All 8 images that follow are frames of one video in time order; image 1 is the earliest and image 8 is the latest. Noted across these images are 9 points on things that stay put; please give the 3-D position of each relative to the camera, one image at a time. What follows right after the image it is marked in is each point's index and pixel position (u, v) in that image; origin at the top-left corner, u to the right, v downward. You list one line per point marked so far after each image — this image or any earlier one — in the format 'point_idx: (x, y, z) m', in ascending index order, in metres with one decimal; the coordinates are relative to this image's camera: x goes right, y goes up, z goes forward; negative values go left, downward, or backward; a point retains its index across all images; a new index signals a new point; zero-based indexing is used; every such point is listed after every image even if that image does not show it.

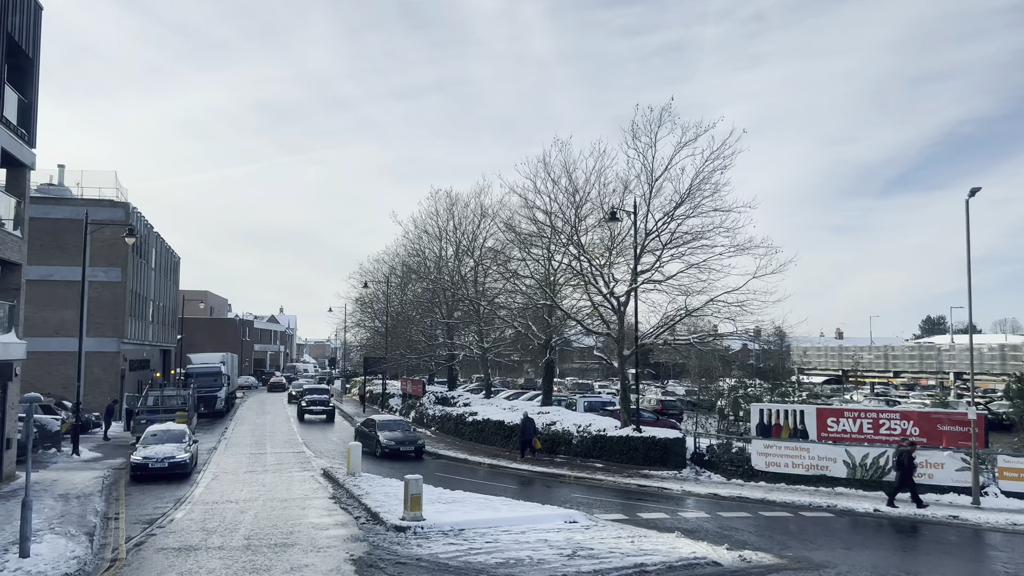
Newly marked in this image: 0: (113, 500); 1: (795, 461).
0: (-8.7, -4.6, +17.2) m
1: (+6.8, -4.2, +19.1) m
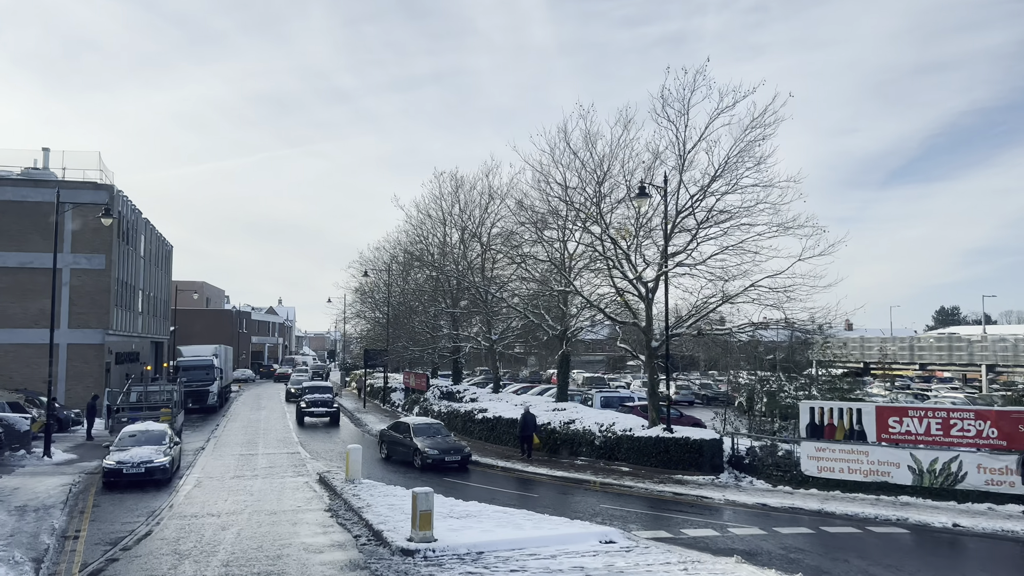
0: (-8.2, -4.3, +15.0) m
1: (+7.2, -3.8, +16.9) m
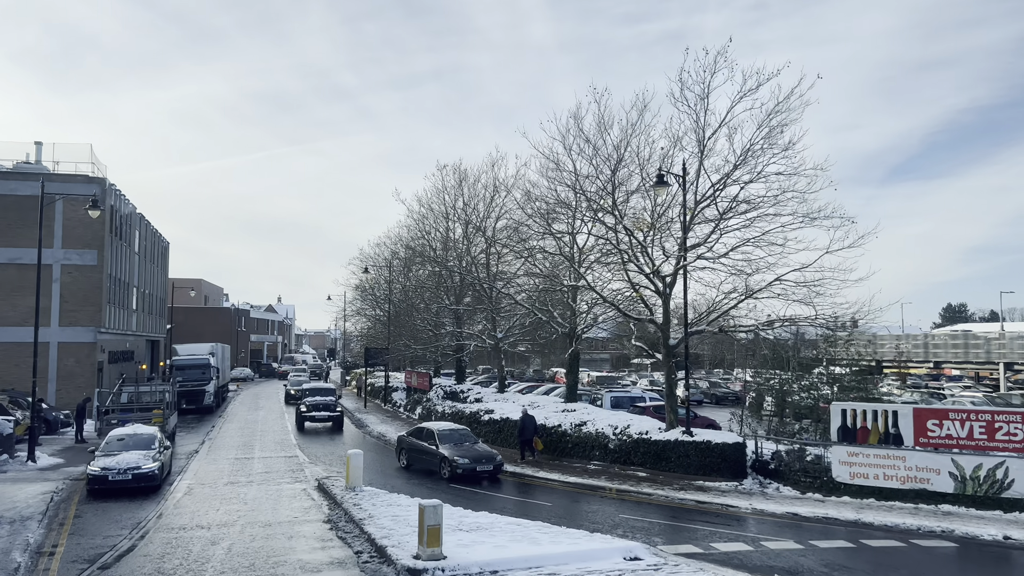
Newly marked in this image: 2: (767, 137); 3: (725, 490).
0: (-8.0, -4.2, +13.9) m
1: (+7.5, -3.7, +15.8) m
2: (+6.0, +3.5, +18.5) m
3: (+4.6, -4.4, +17.1) m
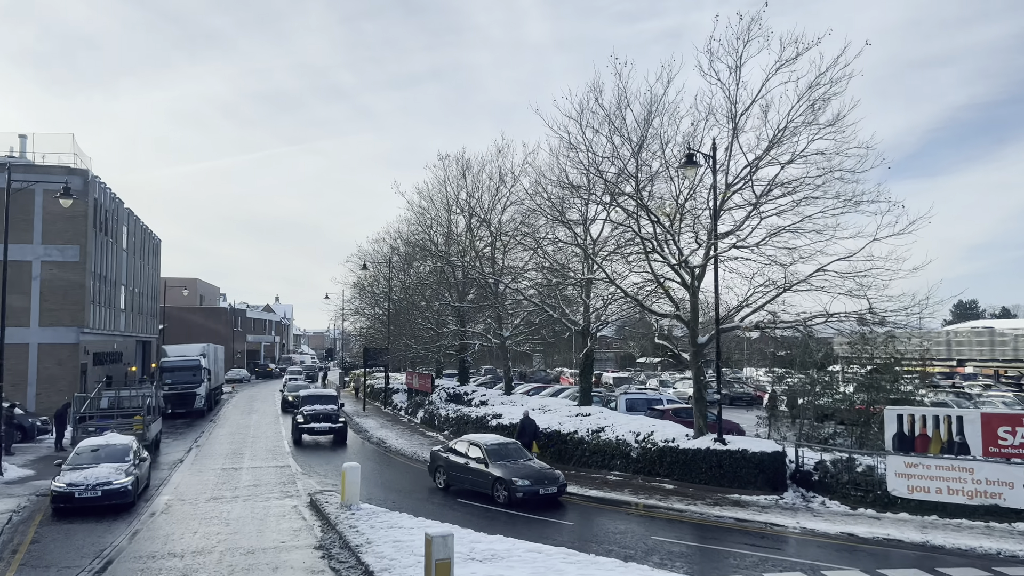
0: (-7.7, -4.1, +12.1) m
1: (+7.8, -3.5, +14.0) m
2: (+6.2, +3.7, +16.7) m
3: (+4.9, -4.2, +15.3) m
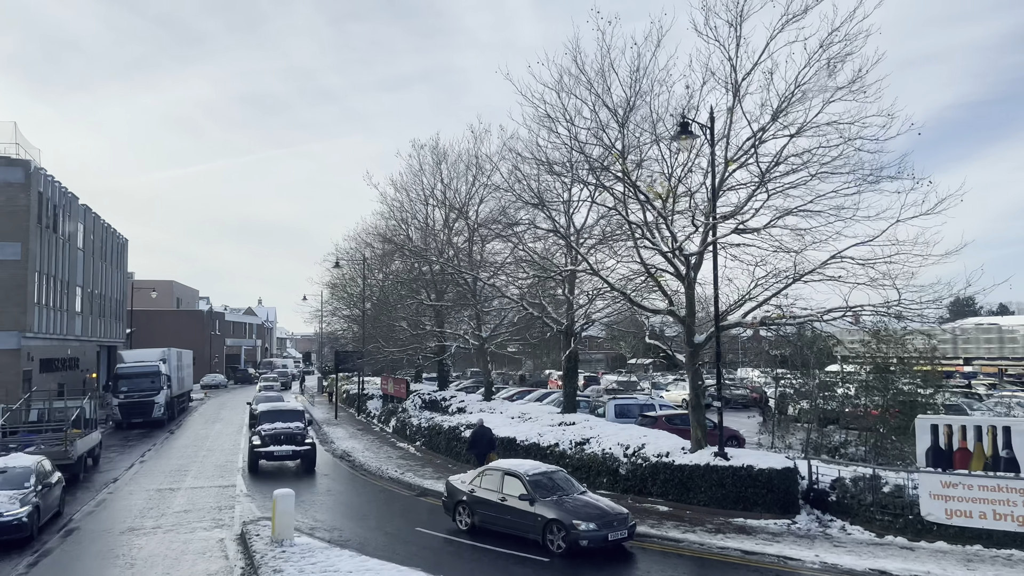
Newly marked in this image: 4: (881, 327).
0: (-8.2, -4.0, +9.7) m
1: (+7.2, -3.3, +11.8) m
2: (+5.6, +3.9, +14.5) m
3: (+4.3, -4.0, +13.0) m
4: (+7.9, -0.9, +17.0) m
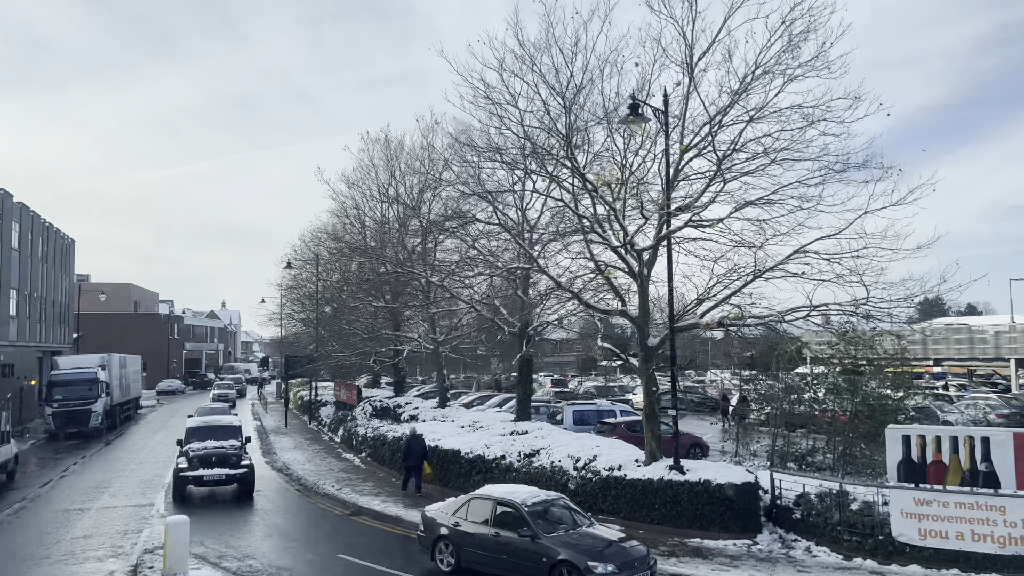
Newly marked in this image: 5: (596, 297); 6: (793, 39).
0: (-9.1, -4.0, +8.1) m
1: (+6.2, -3.3, +10.6) m
2: (+4.5, +3.9, +13.3) m
3: (+3.3, -4.0, +11.8) m
4: (+6.7, -0.8, +15.9) m
5: (+1.9, -0.2, +17.9) m
6: (+4.7, +4.1, +13.3) m
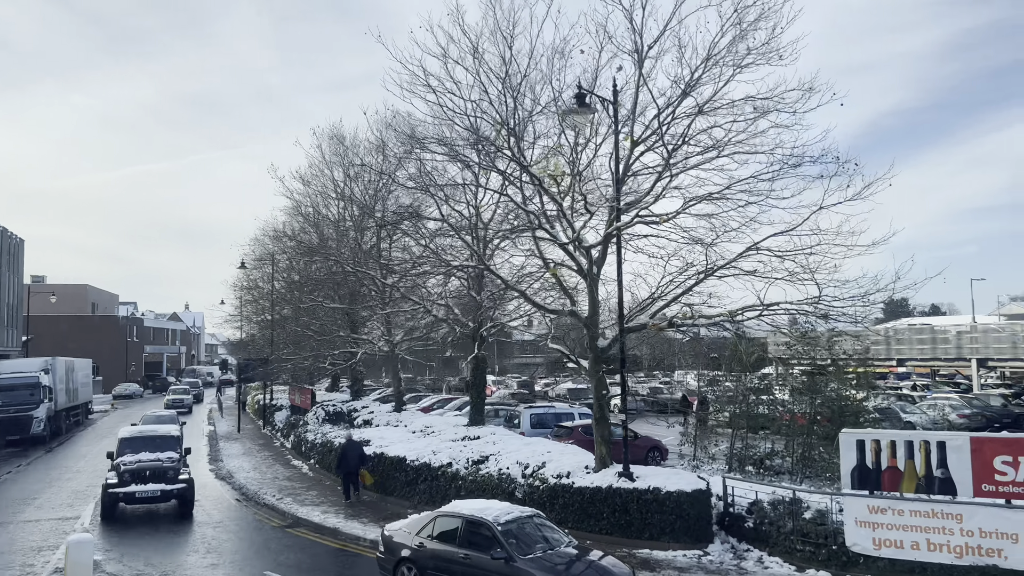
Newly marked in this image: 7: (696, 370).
0: (-9.9, -3.9, +7.1) m
1: (+5.4, -3.2, +10.2) m
2: (+3.5, +3.9, +12.8) m
3: (+2.4, -3.9, +11.2) m
4: (+5.7, -0.8, +15.5) m
5: (+0.8, -0.2, +17.3) m
6: (+3.7, +4.2, +12.7) m
7: (+4.3, -1.9, +18.7) m
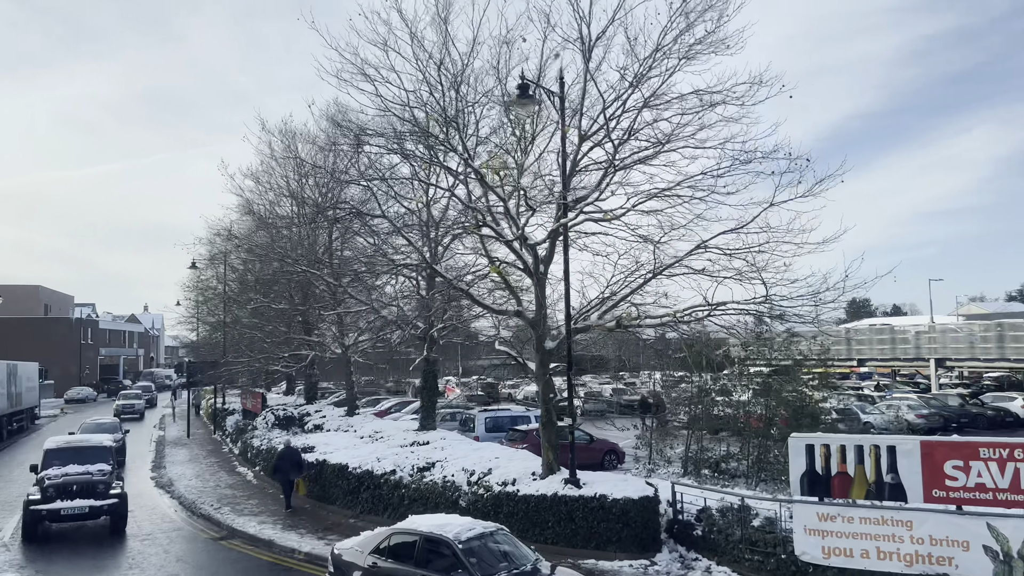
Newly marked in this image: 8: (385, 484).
0: (-10.6, -3.9, +6.2) m
1: (+4.6, -3.2, +9.8) m
2: (+2.6, +3.9, +12.4) m
3: (+1.6, -3.9, +10.7) m
4: (+4.7, -0.8, +15.1) m
5: (-0.3, -0.2, +16.7) m
6: (+2.8, +4.2, +12.3) m
7: (+3.2, -1.9, +18.3) m
8: (-2.4, -3.7, +15.1) m
